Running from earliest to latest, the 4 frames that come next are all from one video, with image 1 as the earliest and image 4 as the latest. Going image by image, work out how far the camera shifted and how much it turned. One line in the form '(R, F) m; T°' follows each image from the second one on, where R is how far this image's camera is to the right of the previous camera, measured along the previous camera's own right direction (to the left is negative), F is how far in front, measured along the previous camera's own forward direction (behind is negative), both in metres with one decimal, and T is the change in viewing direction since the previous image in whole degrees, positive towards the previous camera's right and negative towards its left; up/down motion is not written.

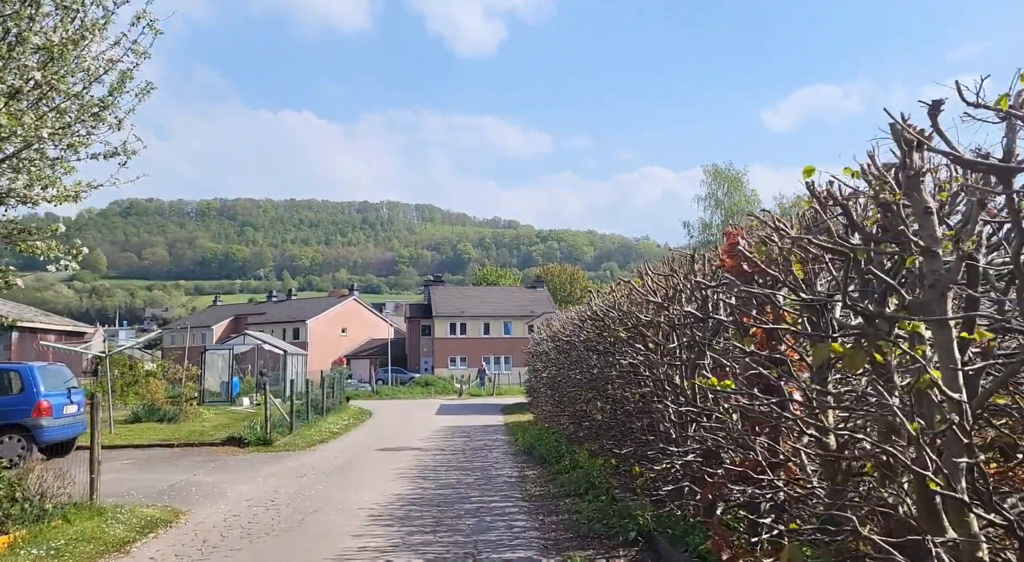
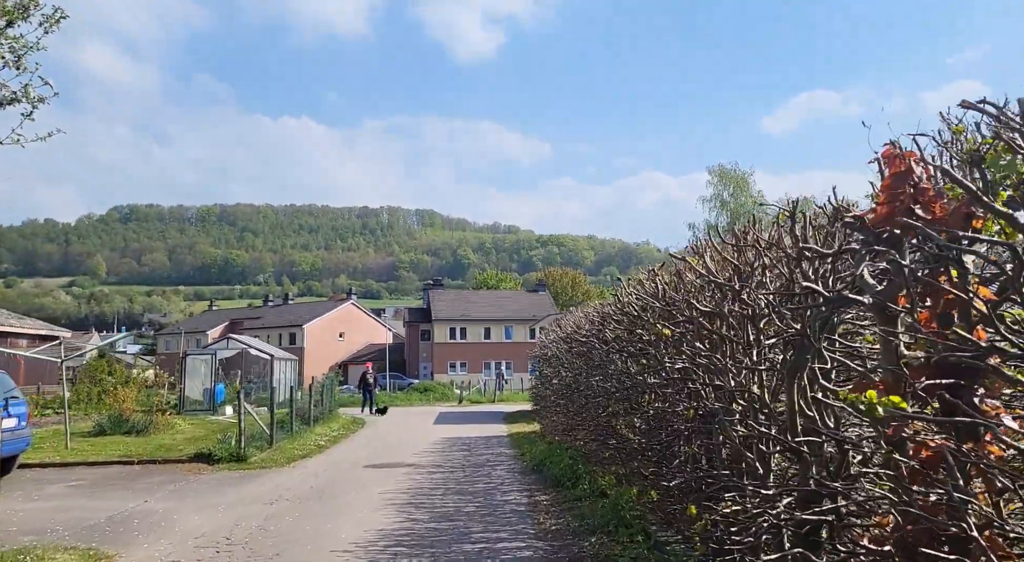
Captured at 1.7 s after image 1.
(-0.1, +2.1) m; 0°
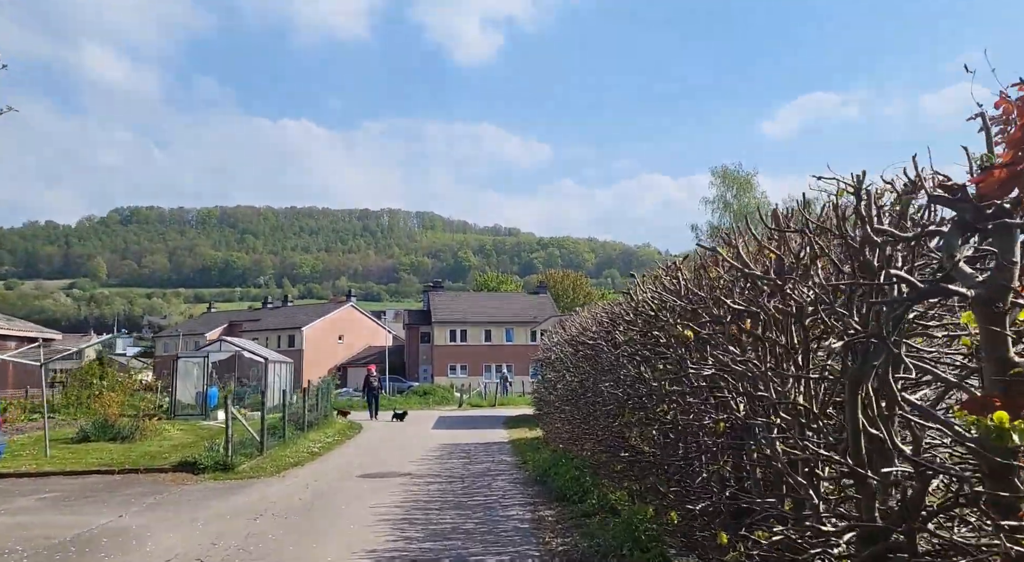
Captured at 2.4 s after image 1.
(0.0, +0.8) m; 0°
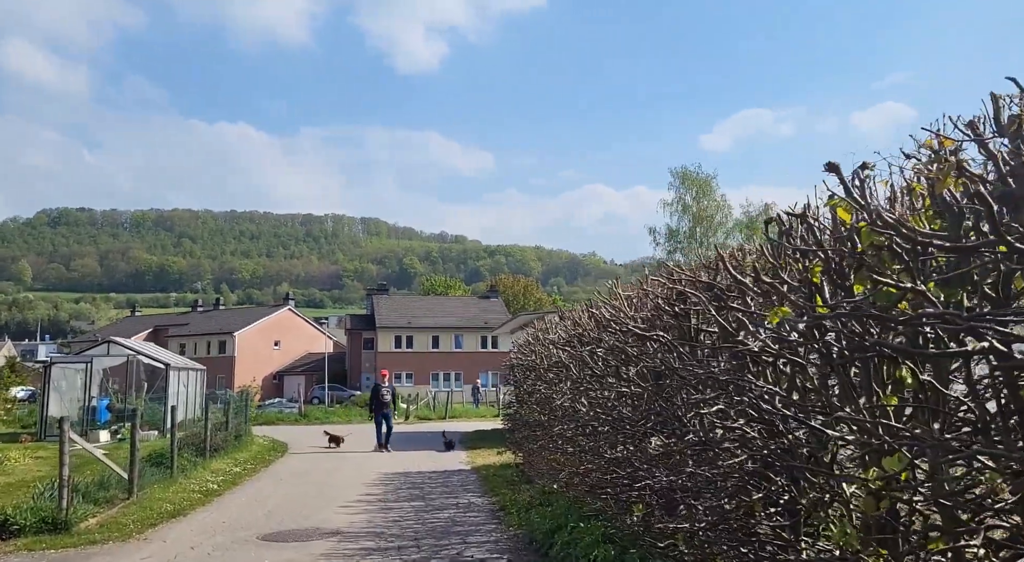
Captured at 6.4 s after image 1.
(-0.4, +4.9) m; +3°
